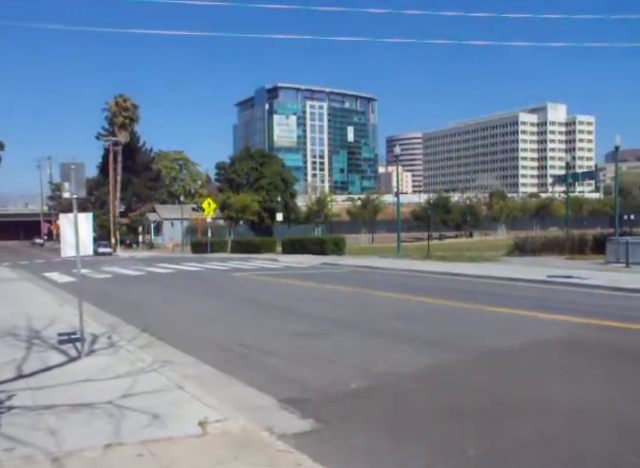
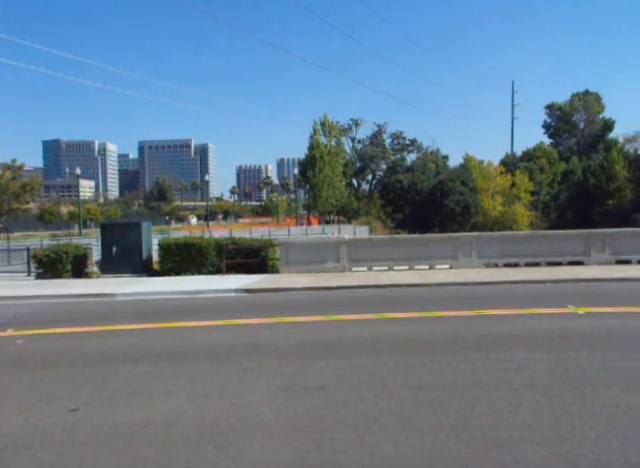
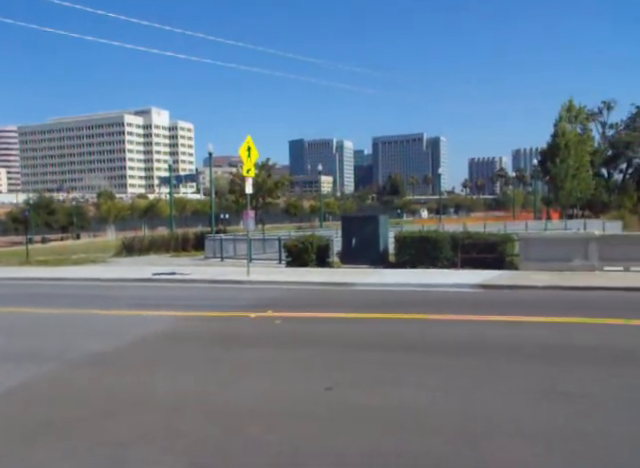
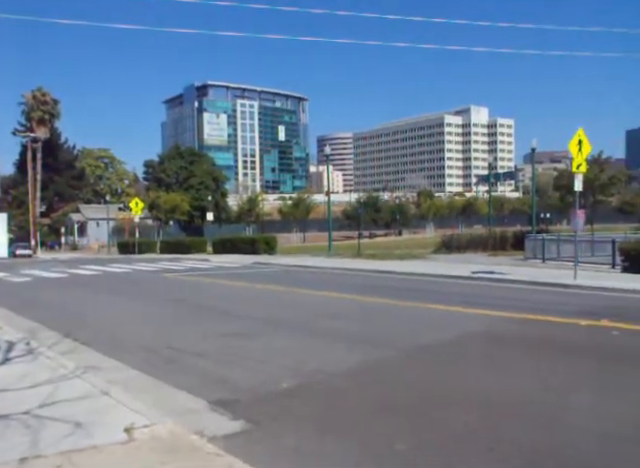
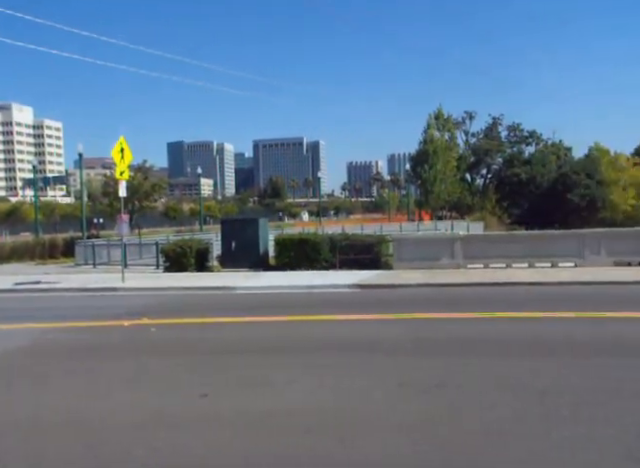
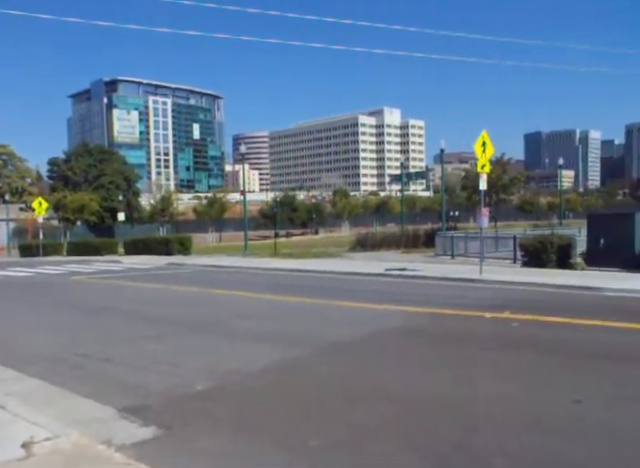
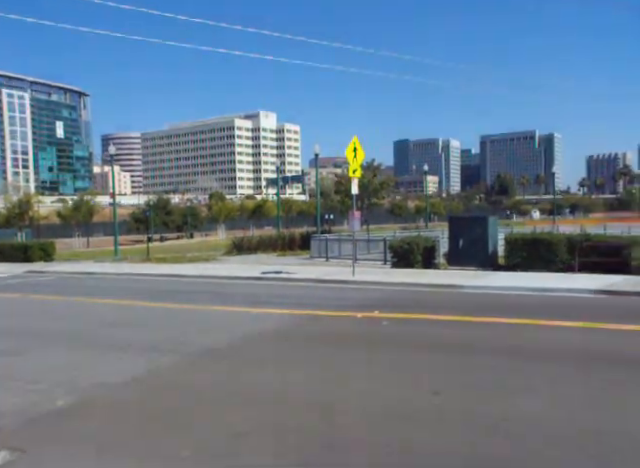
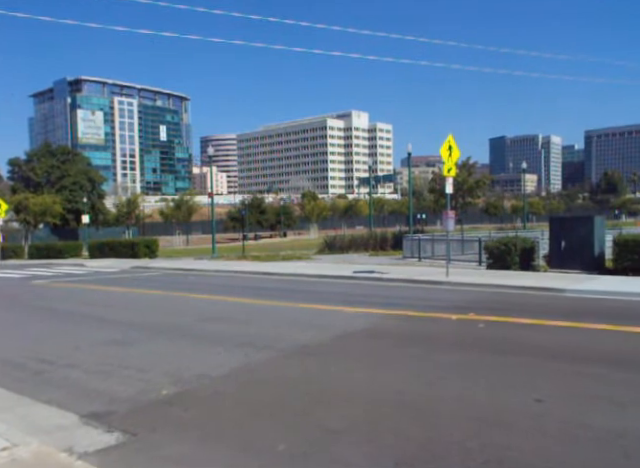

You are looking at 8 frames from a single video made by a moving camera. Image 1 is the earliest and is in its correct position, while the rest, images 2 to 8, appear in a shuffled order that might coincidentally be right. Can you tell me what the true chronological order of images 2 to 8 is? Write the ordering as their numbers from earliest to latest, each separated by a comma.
4, 6, 8, 7, 3, 5, 2
